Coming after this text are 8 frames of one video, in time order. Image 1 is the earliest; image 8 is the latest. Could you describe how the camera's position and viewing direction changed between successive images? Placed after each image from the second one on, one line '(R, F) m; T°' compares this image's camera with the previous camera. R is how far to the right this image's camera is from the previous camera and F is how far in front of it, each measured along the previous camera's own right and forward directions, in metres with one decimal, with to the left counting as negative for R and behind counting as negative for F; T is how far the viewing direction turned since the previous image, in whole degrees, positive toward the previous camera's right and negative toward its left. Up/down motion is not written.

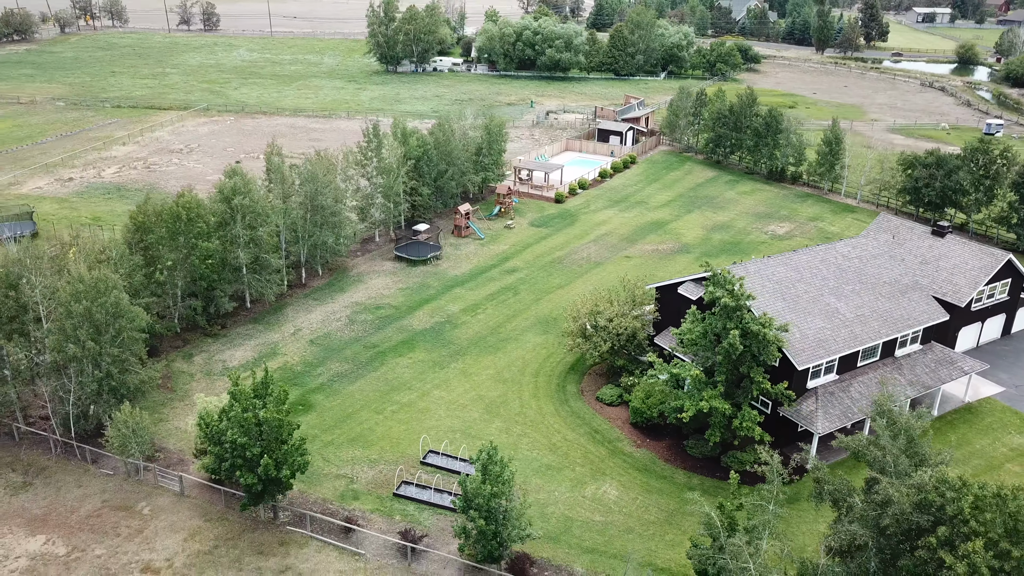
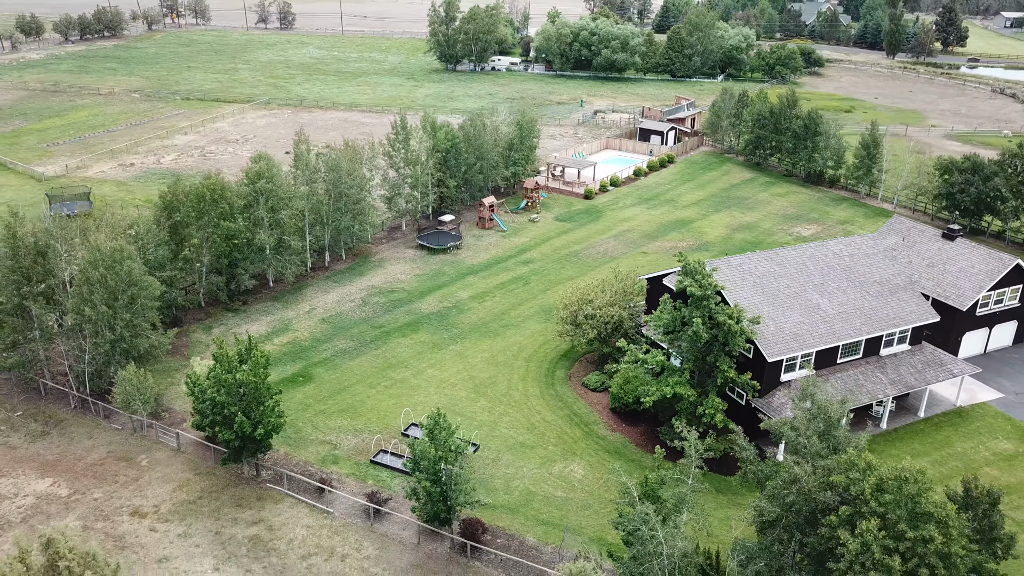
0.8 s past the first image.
(+3.9, -1.2) m; -5°
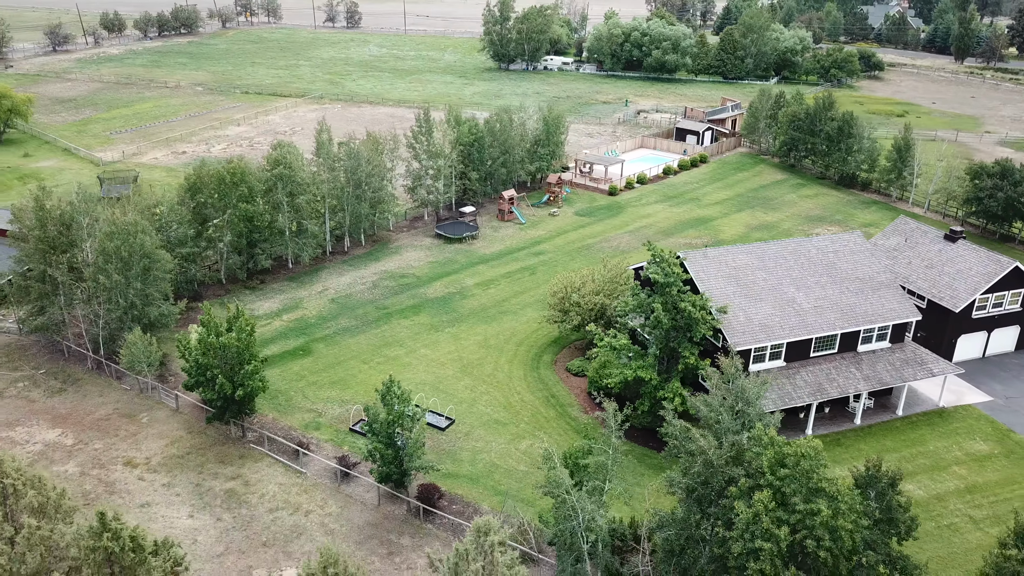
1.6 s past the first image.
(+3.9, -1.3) m; -5°
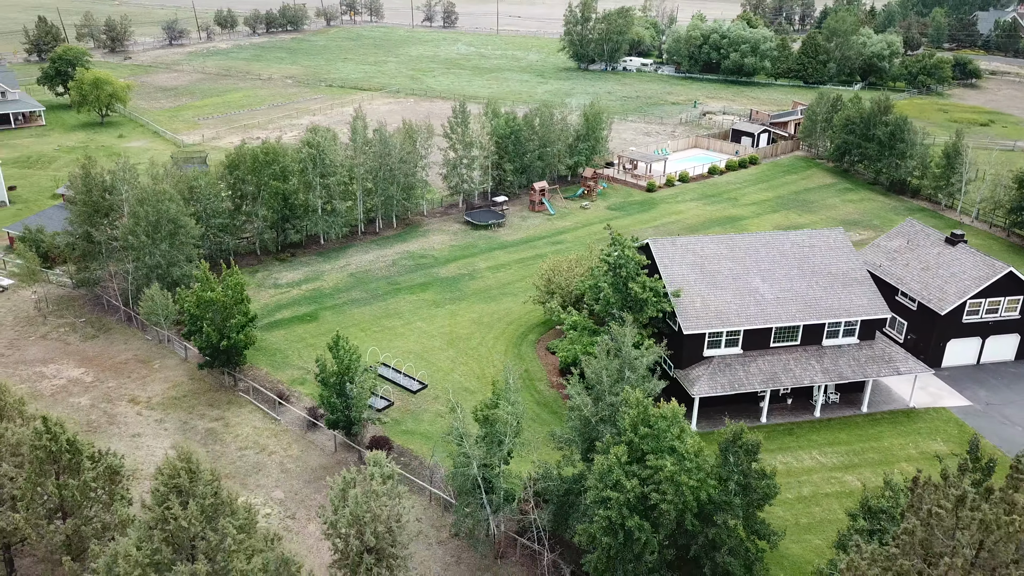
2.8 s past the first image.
(+6.1, -1.8) m; -7°
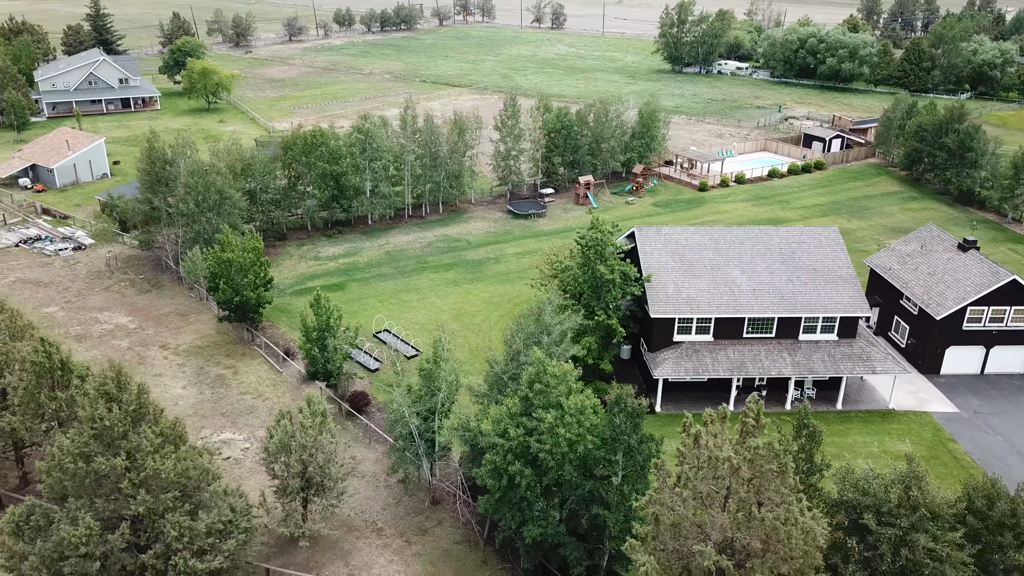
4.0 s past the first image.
(+6.2, -1.8) m; -8°
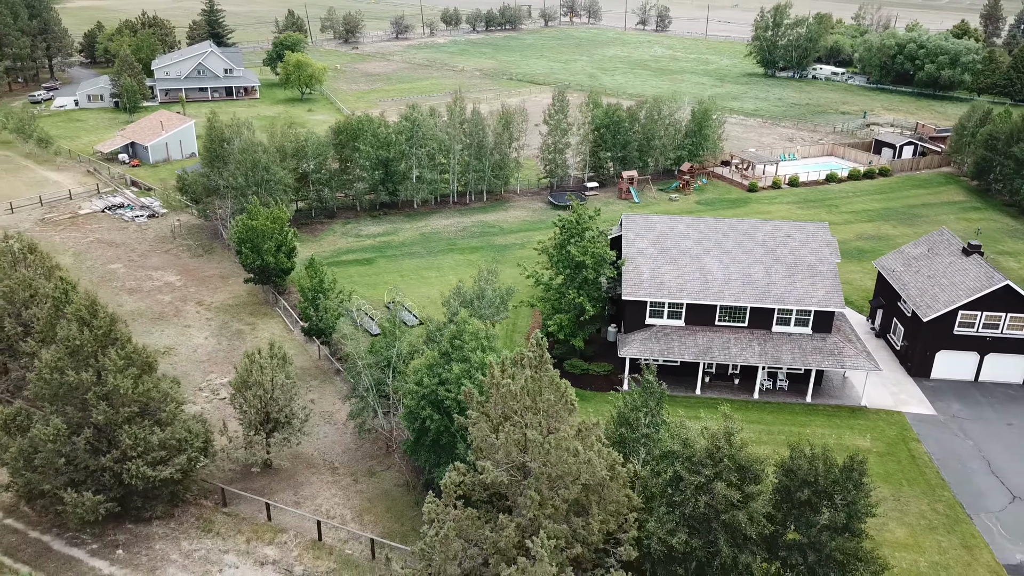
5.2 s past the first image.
(+6.2, -1.9) m; -8°
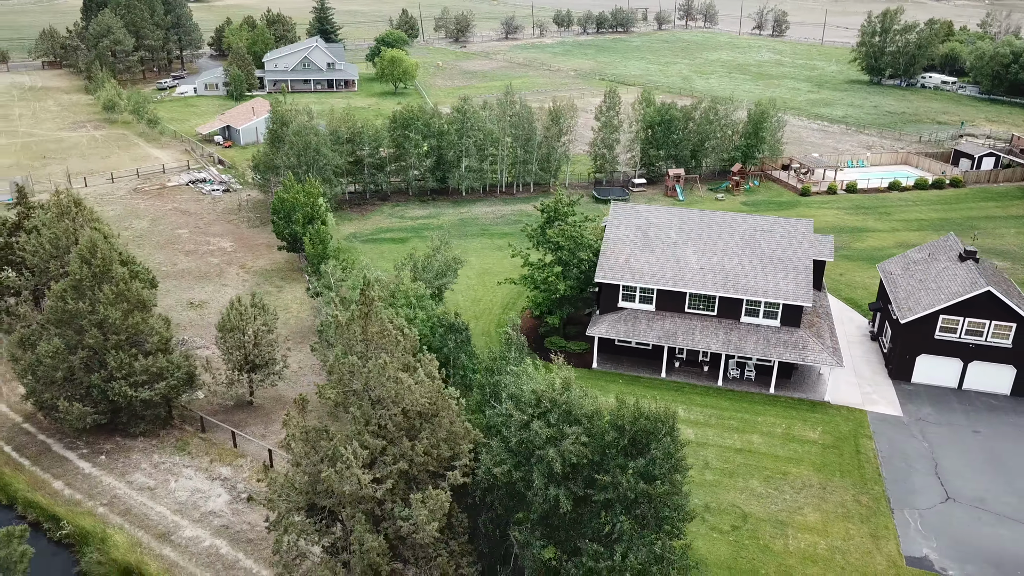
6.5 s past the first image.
(+7.0, -2.1) m; -9°
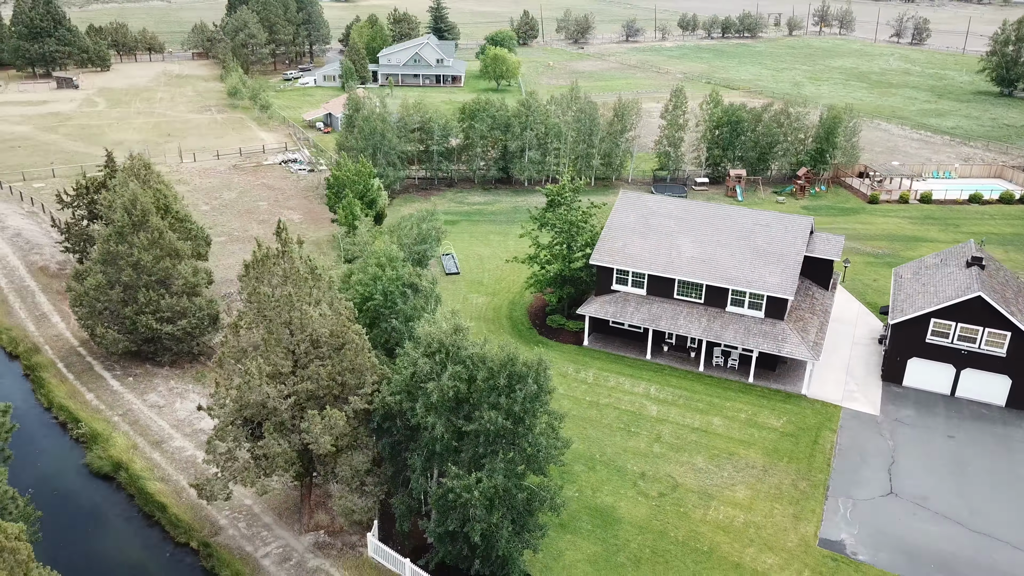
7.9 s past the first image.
(+6.9, -2.2) m; -9°
